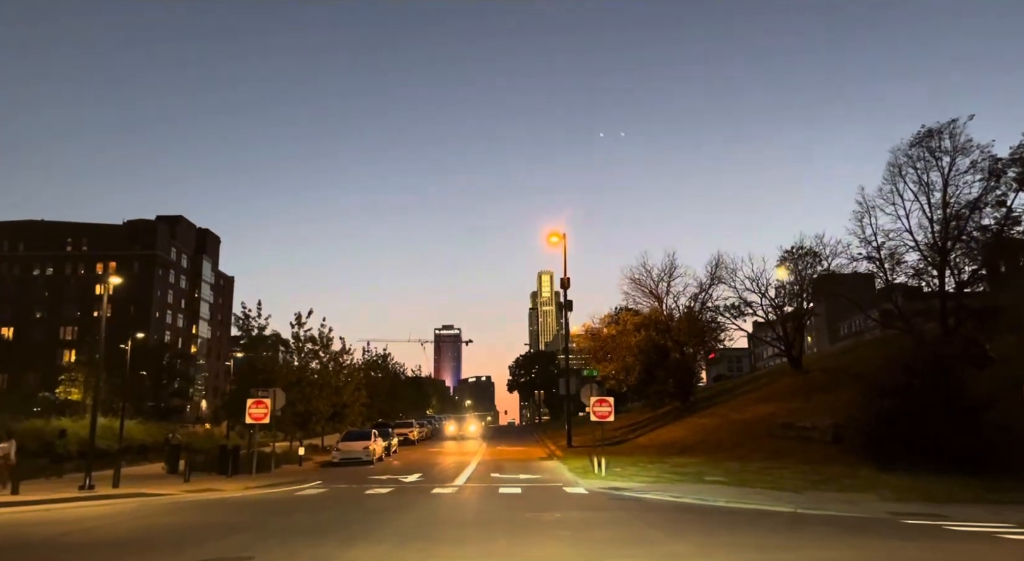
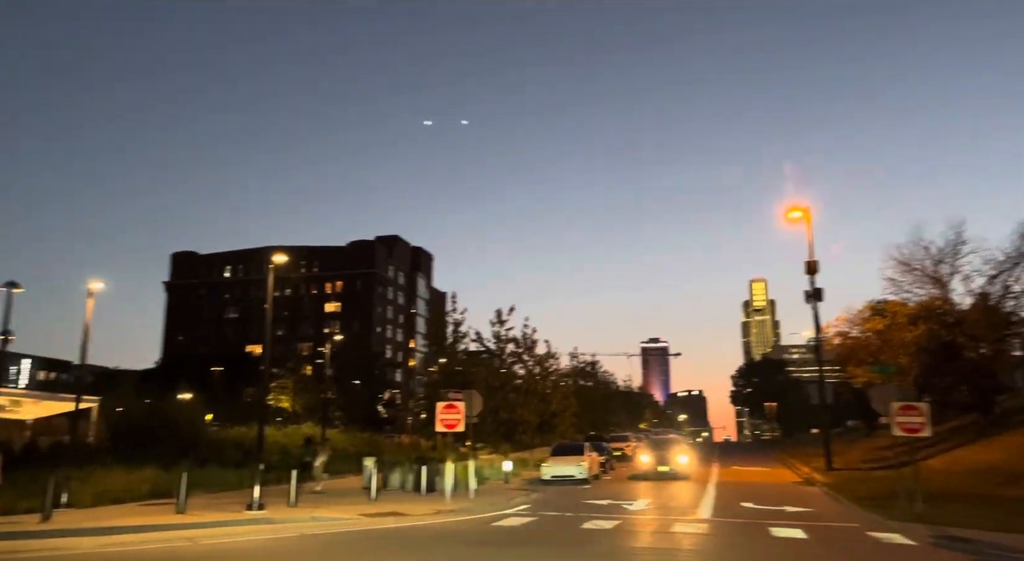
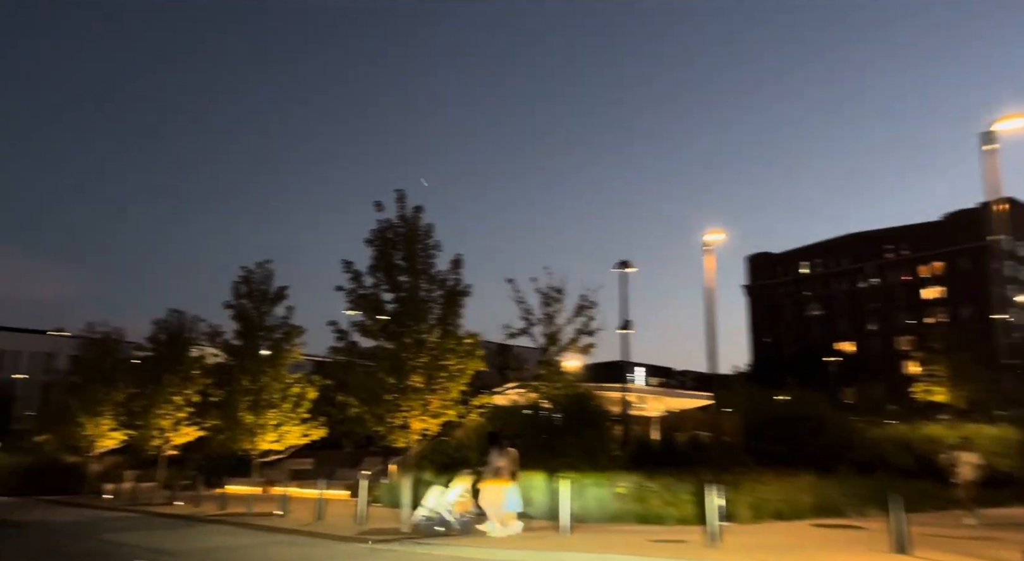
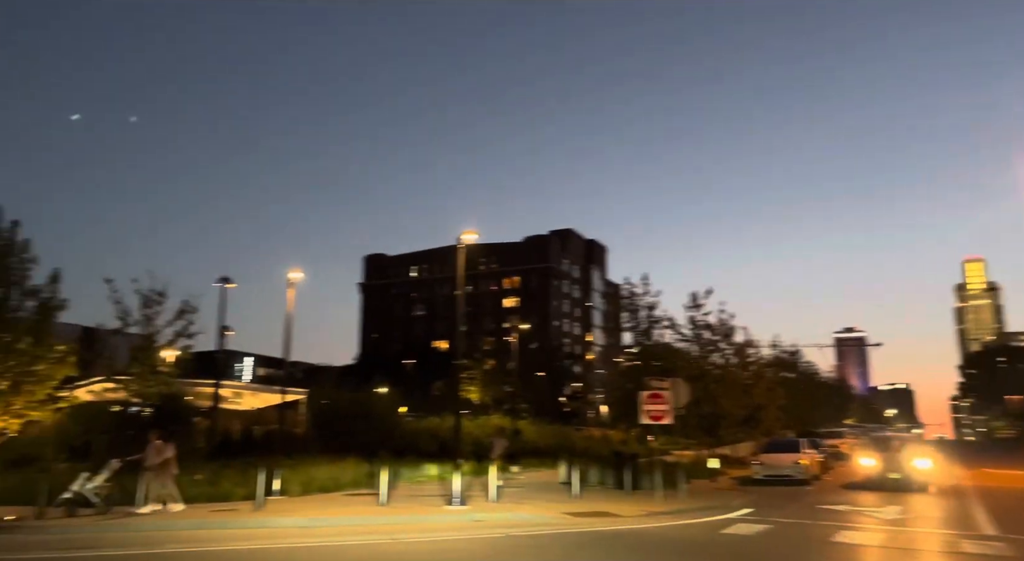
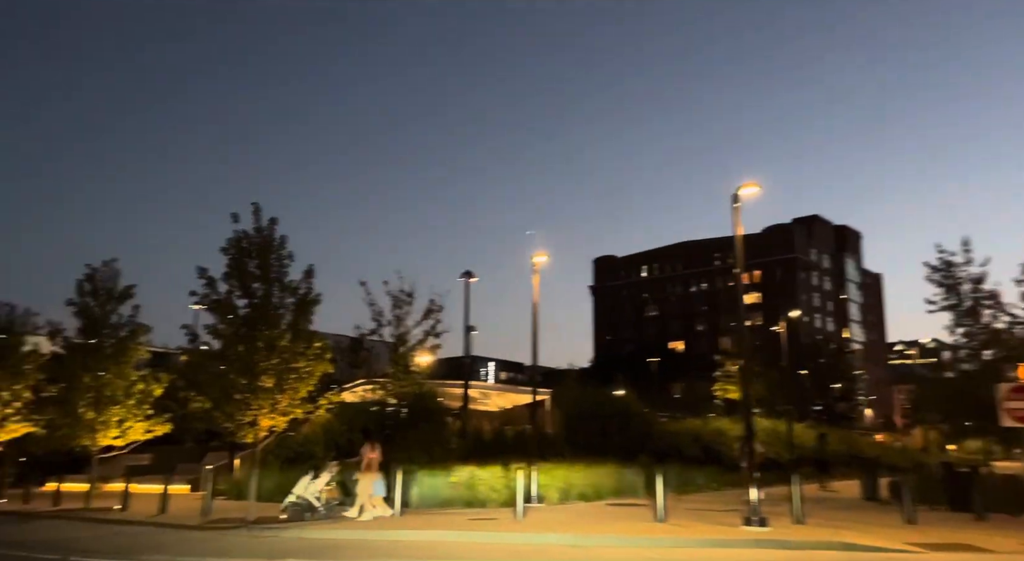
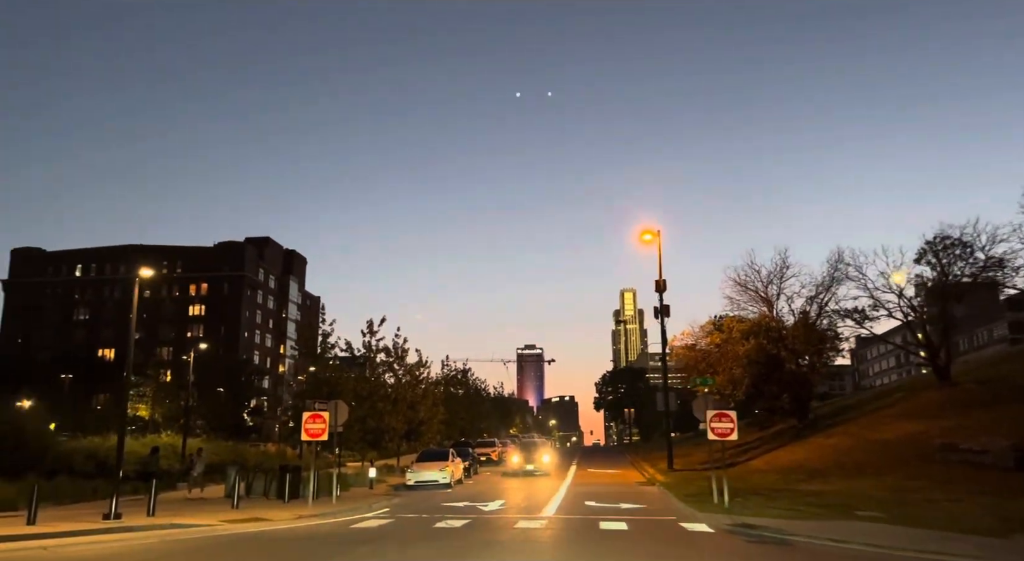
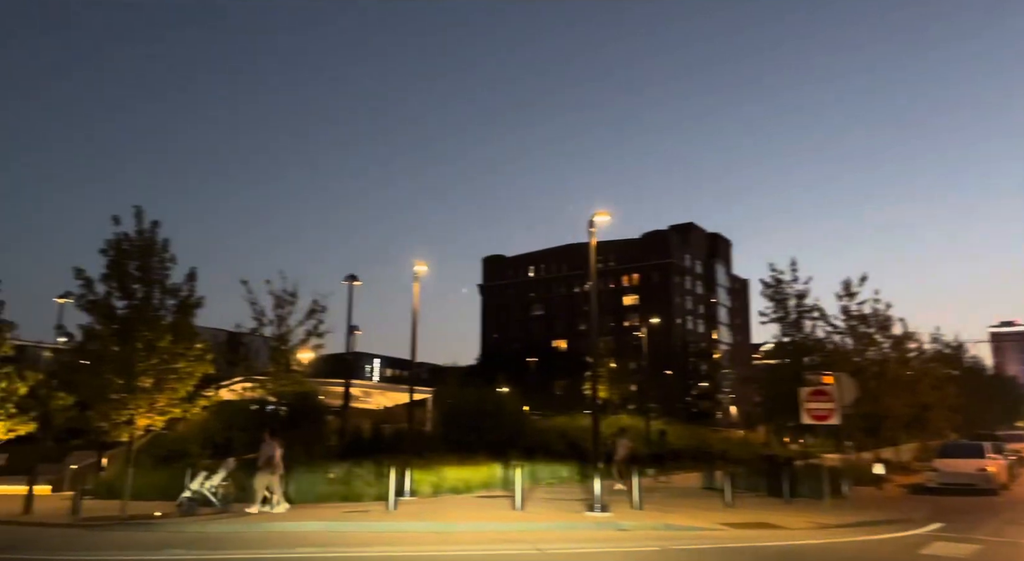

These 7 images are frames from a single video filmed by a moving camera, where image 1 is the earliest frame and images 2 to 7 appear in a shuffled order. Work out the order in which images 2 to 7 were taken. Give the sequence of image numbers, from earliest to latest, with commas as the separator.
6, 2, 4, 7, 5, 3
